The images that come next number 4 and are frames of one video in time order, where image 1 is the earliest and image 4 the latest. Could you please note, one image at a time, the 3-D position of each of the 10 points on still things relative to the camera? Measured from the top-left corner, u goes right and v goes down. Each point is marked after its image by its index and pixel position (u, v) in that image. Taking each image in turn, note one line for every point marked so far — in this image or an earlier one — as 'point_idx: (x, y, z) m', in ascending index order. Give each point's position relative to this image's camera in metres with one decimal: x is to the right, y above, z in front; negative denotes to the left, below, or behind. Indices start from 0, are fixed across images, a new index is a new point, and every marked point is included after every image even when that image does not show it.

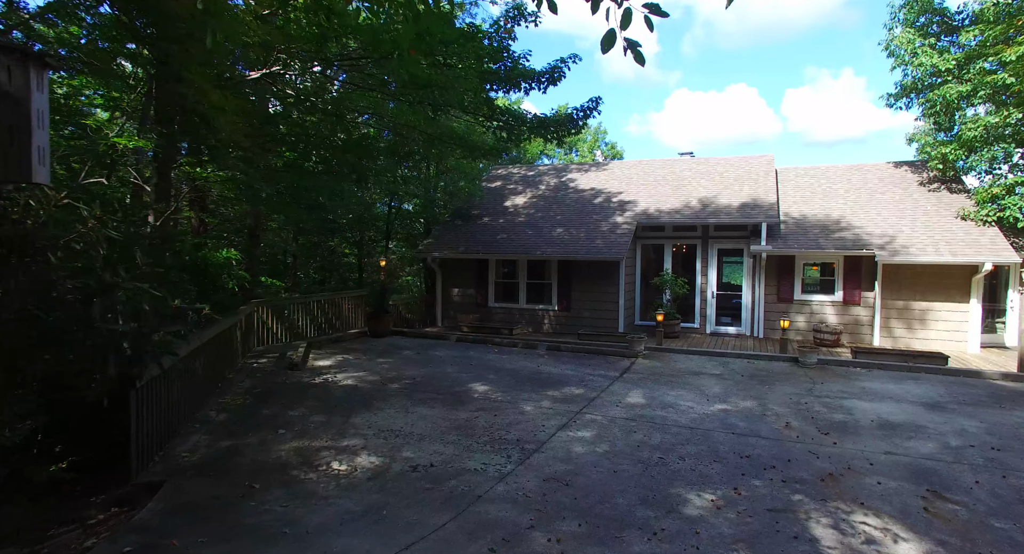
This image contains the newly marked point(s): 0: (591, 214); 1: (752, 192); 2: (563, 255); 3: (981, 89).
0: (+2.1, +1.6, +14.9) m
1: (+6.0, +2.1, +14.1) m
2: (+1.2, +0.5, +13.3) m
3: (+10.1, +4.0, +12.2) m
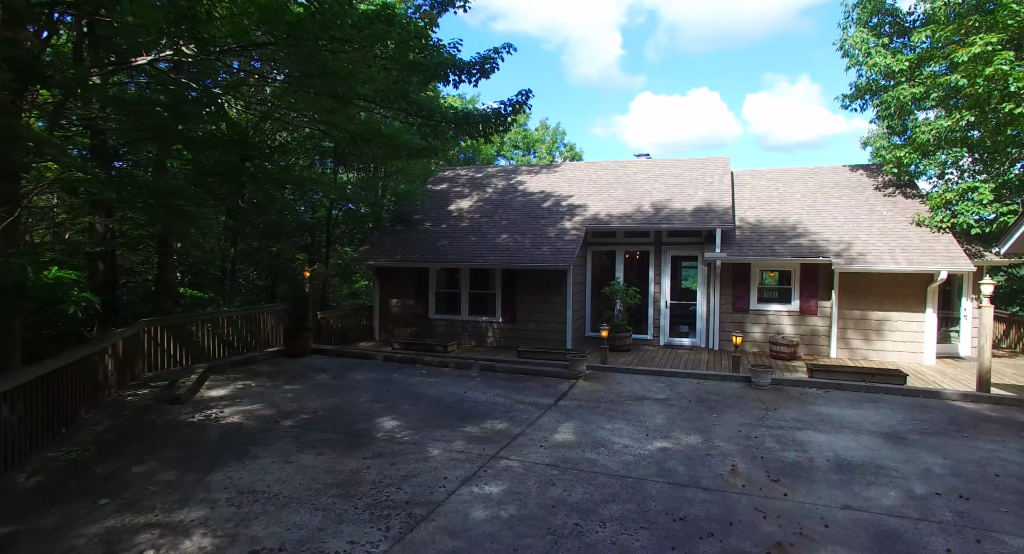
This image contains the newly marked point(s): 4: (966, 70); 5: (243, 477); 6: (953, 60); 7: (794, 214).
0: (+0.7, +1.4, +14.0) m
1: (+4.7, +1.9, +13.5) m
2: (-0.1, +0.3, +12.4) m
3: (+8.8, +3.8, +11.8) m
4: (+8.5, +3.9, +10.7) m
5: (-2.3, -1.7, +4.7) m
6: (+8.4, +4.1, +10.8) m
7: (+6.5, +1.5, +13.0) m
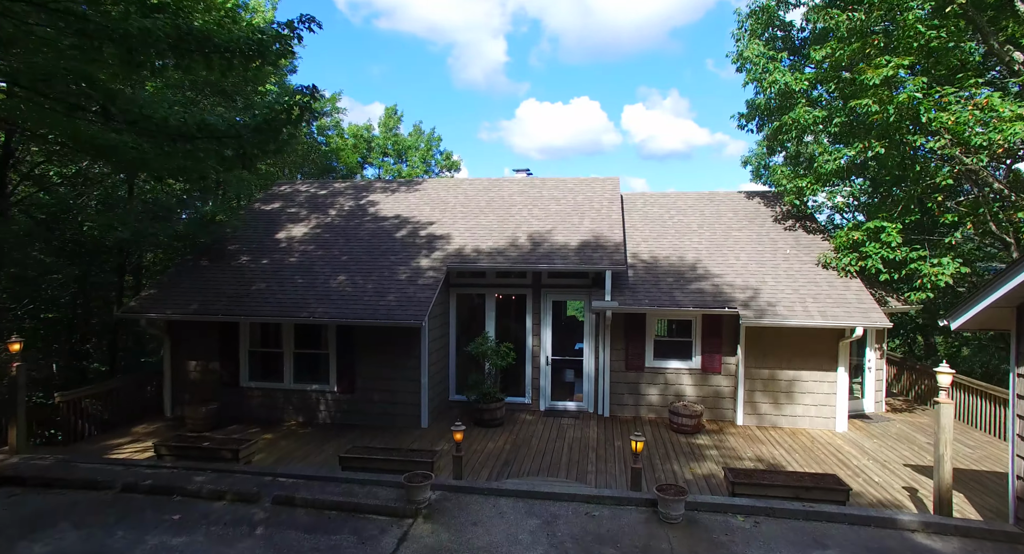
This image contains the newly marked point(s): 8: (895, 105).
0: (-2.4, +0.4, +11.0) m
1: (+1.6, +1.0, +11.3) m
2: (-2.8, -0.7, +9.3) m
3: (+6.0, +3.0, +10.4) m
4: (+5.9, +3.0, +9.3) m
5: (-3.4, -2.6, +1.3) m
6: (+5.8, +3.3, +9.3) m
7: (+3.6, +0.5, +11.2) m
8: (+6.0, +2.7, +8.9) m
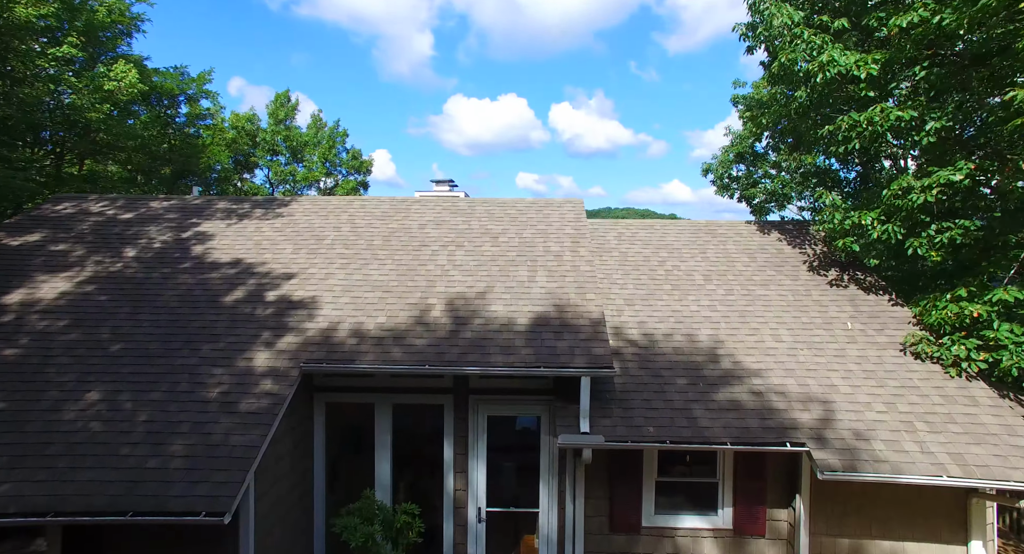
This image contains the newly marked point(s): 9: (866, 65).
0: (-3.5, -0.7, +6.3) m
1: (+0.5, -0.1, +7.0) m
2: (-3.7, -1.9, +4.5) m
3: (+4.9, +1.9, +6.7) m
4: (+5.0, +1.9, +5.5) m
5: (-3.3, -3.8, -3.5) m
6: (+4.8, +2.2, +5.6) m
7: (+2.4, -0.6, +7.2) m
8: (+5.2, +1.6, +5.2) m
9: (+4.5, +2.7, +7.3) m
